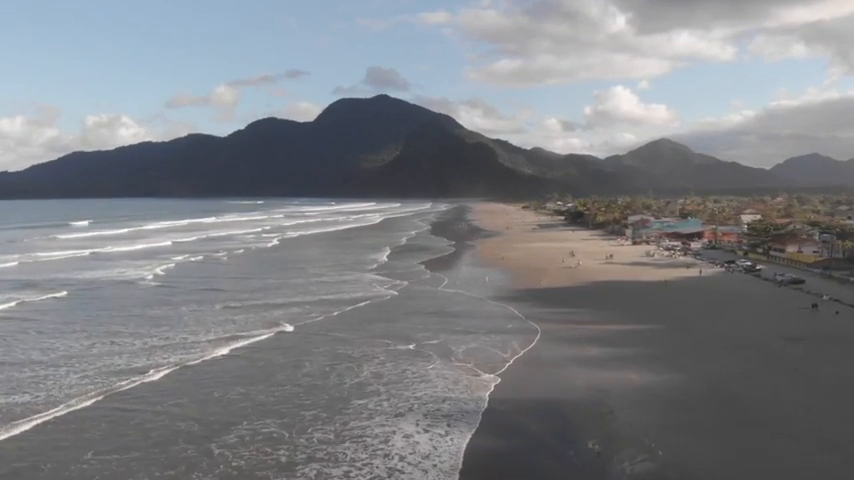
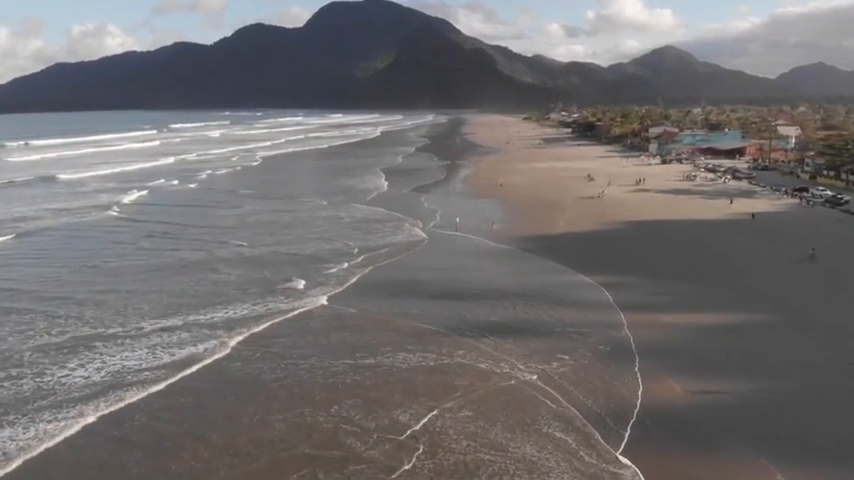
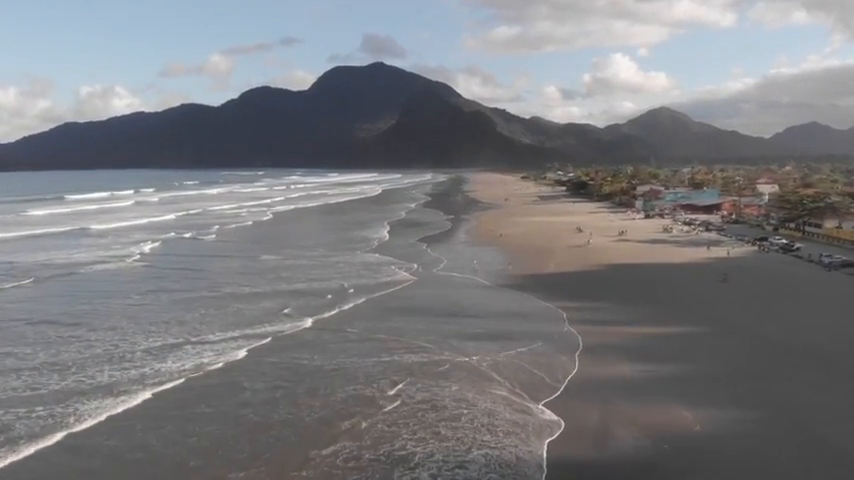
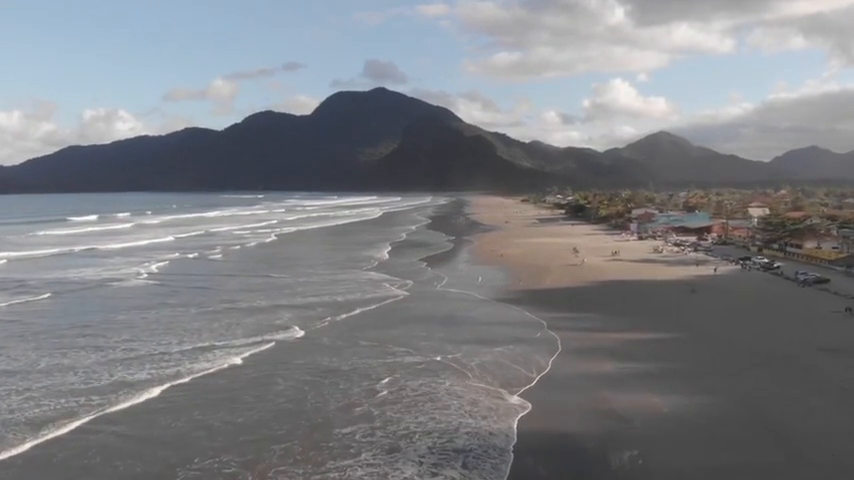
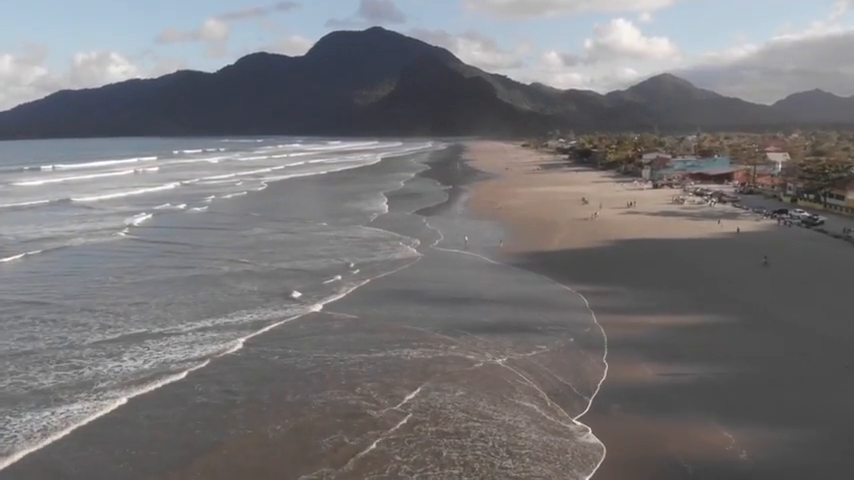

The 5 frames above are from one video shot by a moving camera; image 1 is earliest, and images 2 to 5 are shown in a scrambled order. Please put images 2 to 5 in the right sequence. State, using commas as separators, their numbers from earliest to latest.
4, 3, 5, 2
